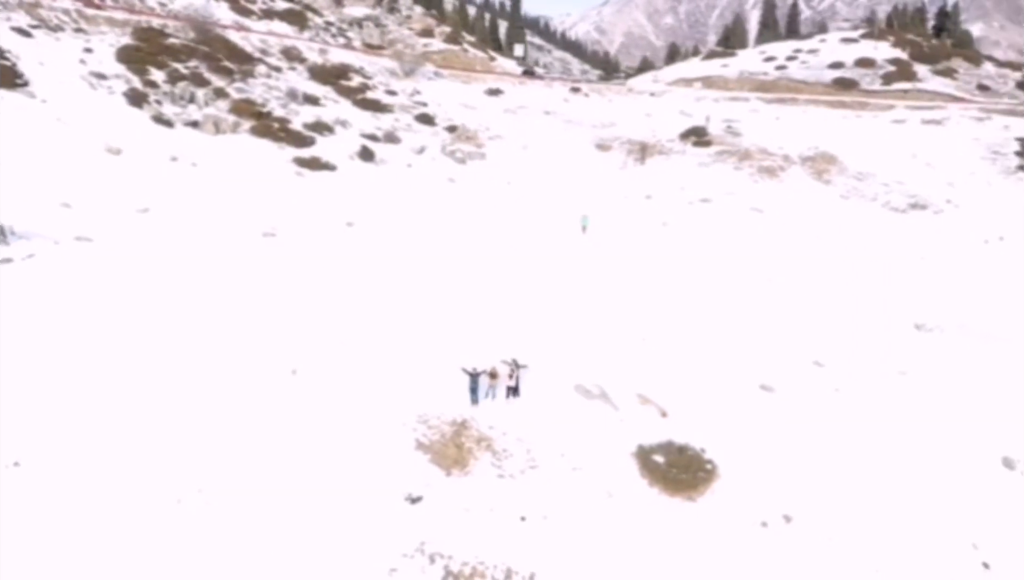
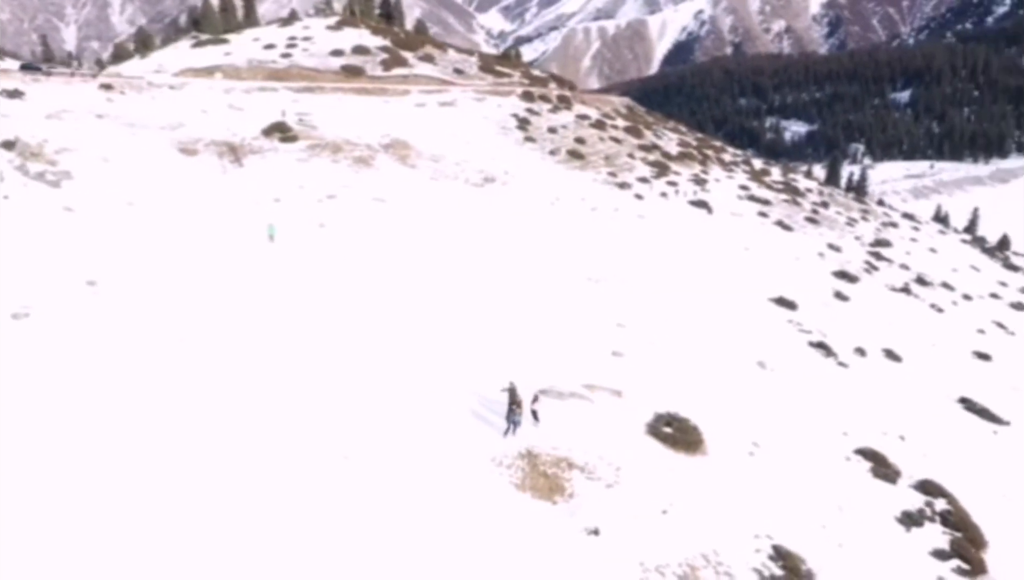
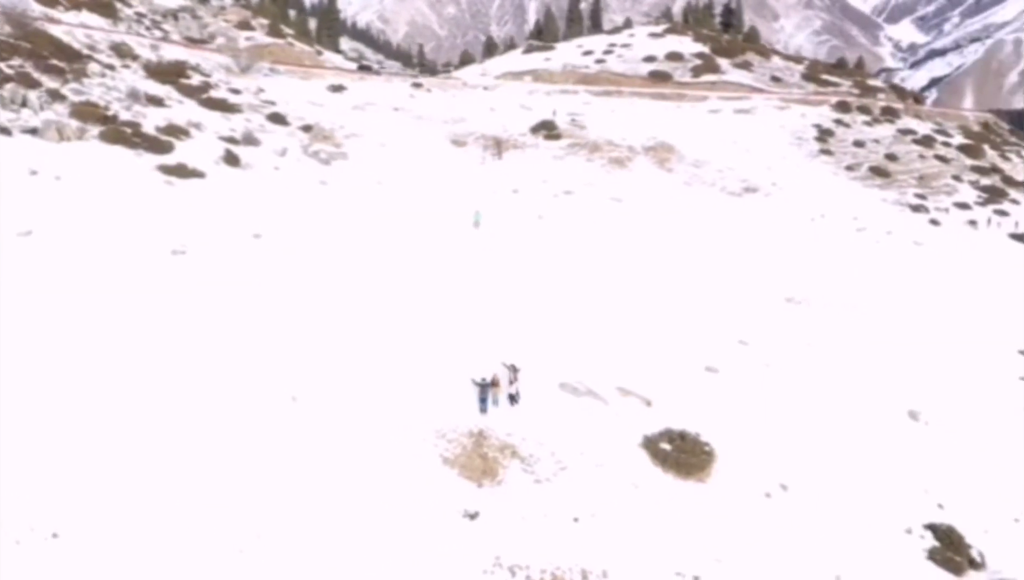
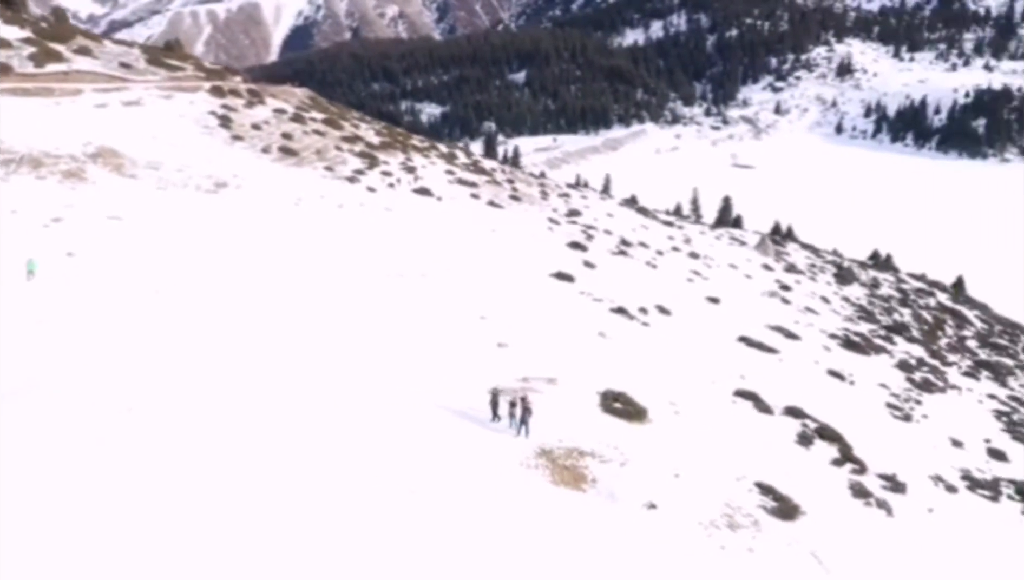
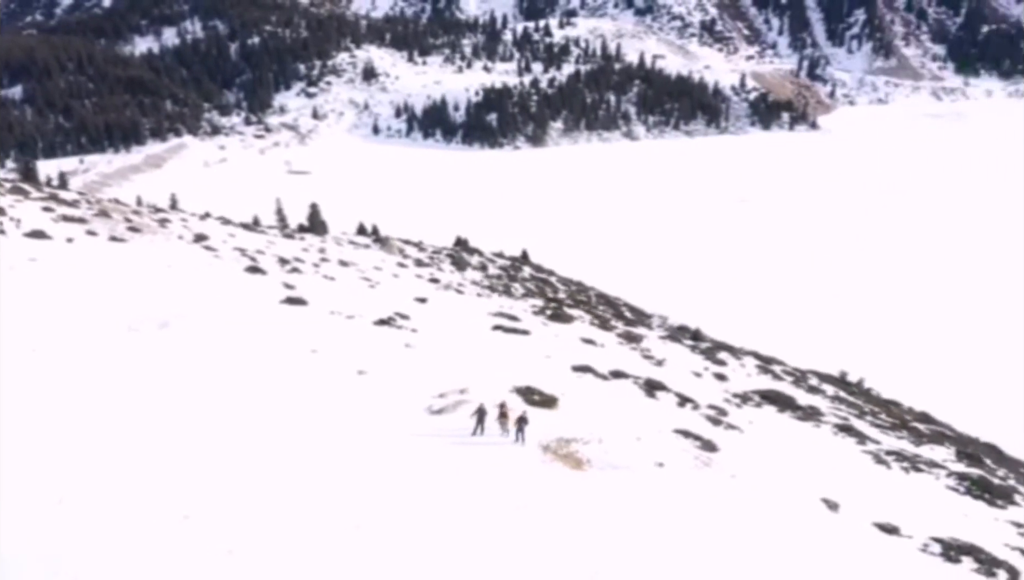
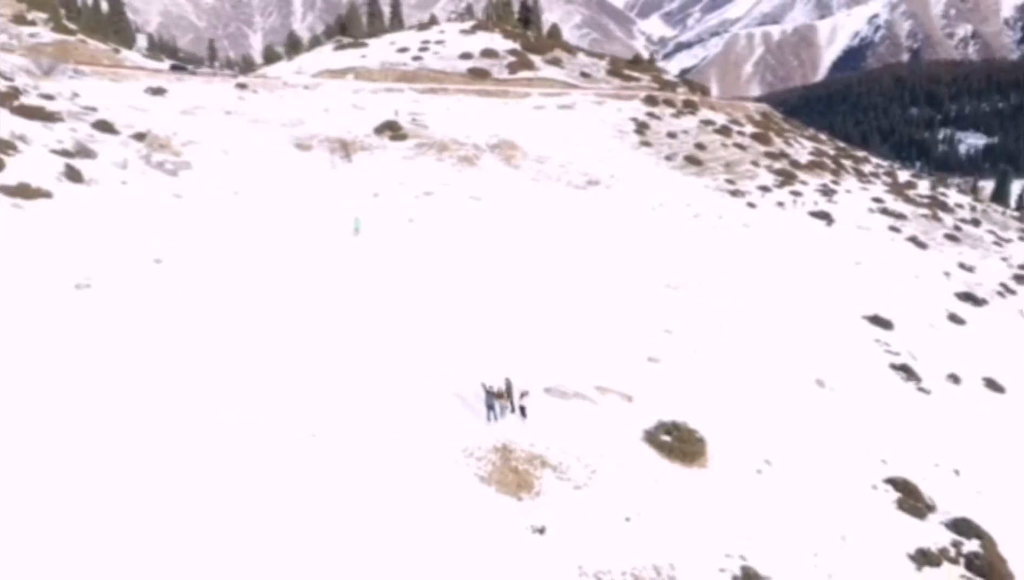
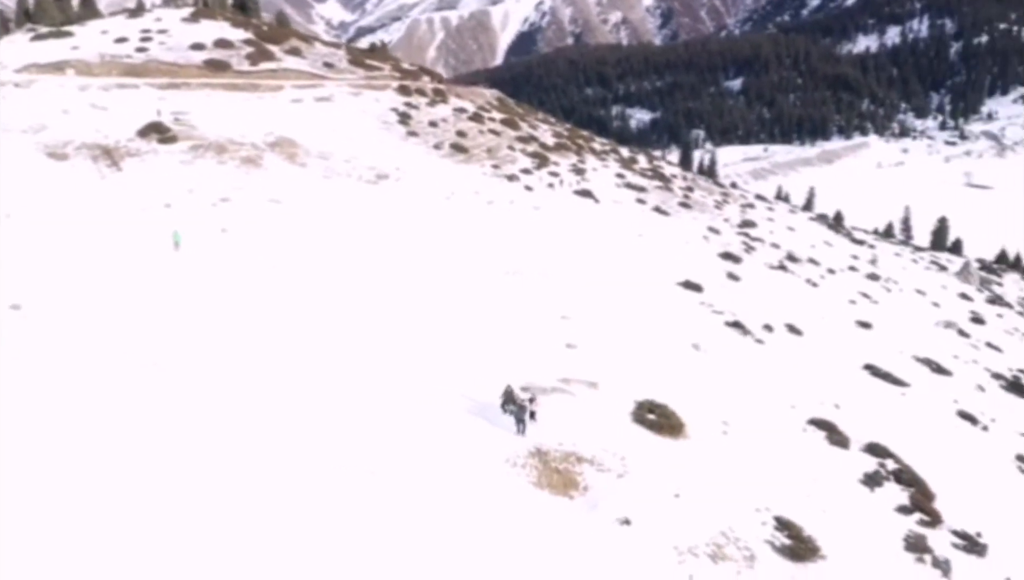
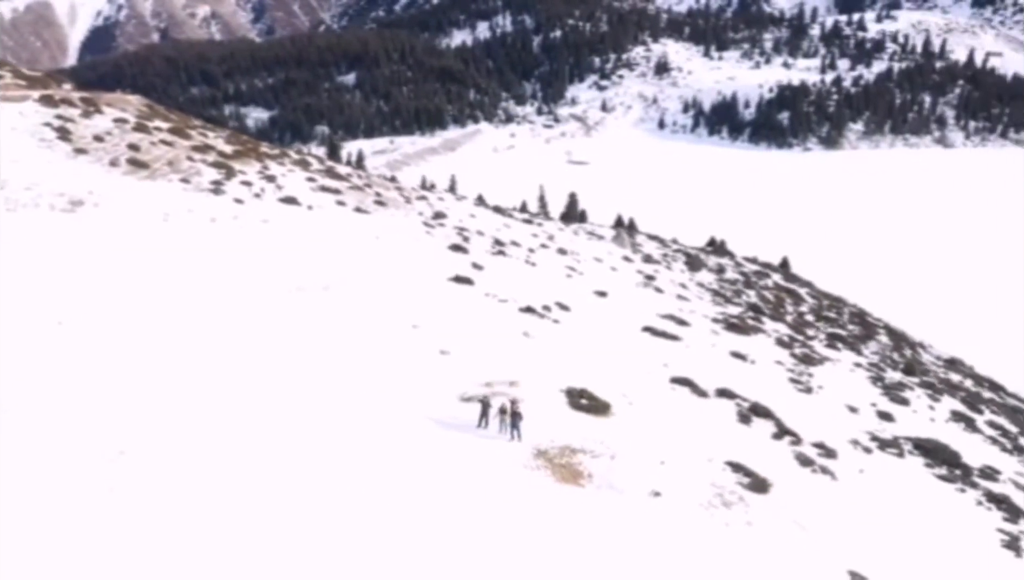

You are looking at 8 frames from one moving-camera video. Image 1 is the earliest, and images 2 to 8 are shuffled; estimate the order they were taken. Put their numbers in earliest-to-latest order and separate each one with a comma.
3, 6, 2, 7, 4, 8, 5
